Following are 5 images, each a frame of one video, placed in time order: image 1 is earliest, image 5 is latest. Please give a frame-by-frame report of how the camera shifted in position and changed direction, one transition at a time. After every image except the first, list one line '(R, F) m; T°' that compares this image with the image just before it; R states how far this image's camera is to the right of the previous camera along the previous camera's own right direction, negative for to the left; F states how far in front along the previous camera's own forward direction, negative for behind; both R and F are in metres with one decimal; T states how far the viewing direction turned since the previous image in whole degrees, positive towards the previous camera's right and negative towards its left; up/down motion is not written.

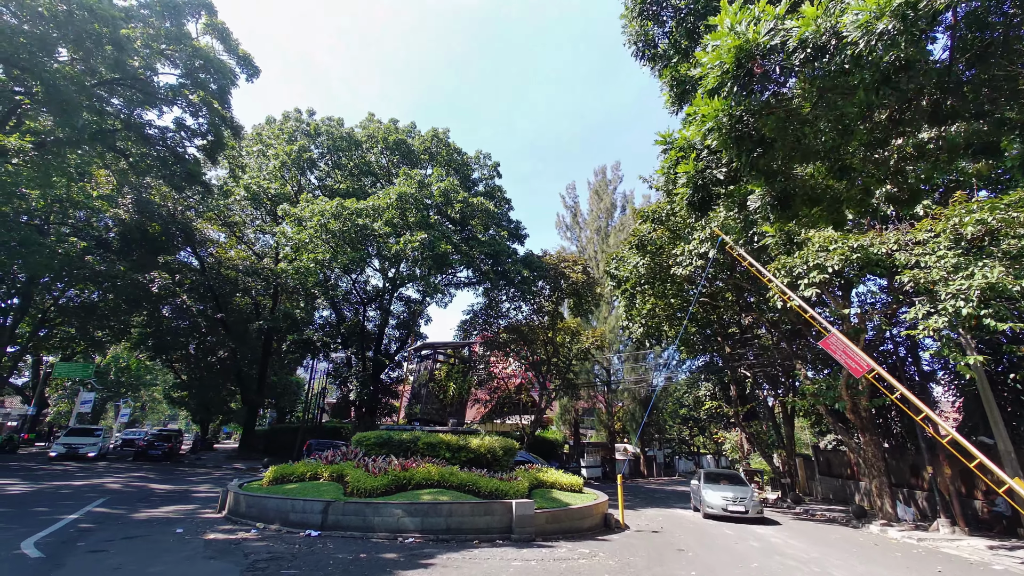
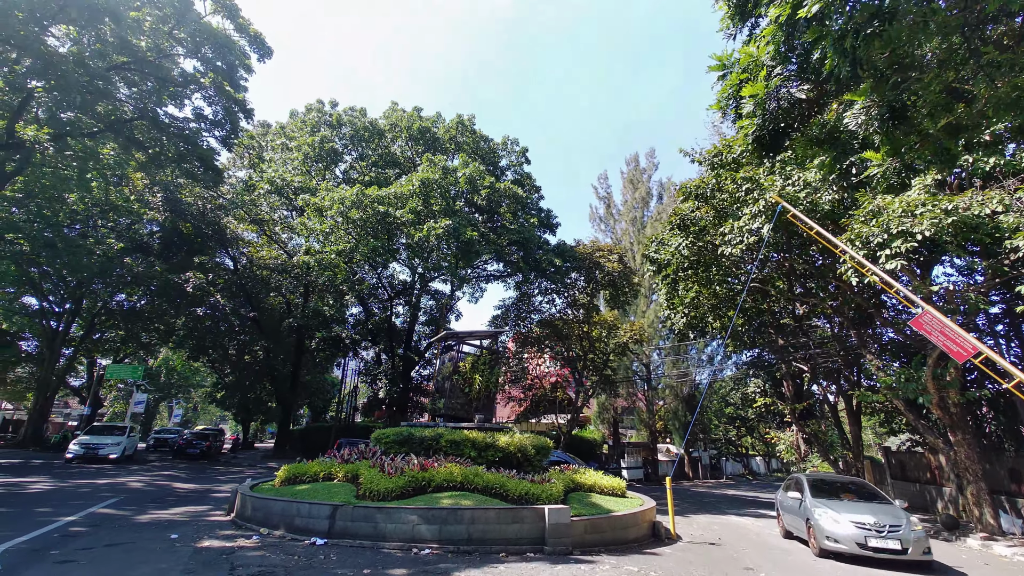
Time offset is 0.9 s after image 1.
(+0.1, +1.0) m; -4°
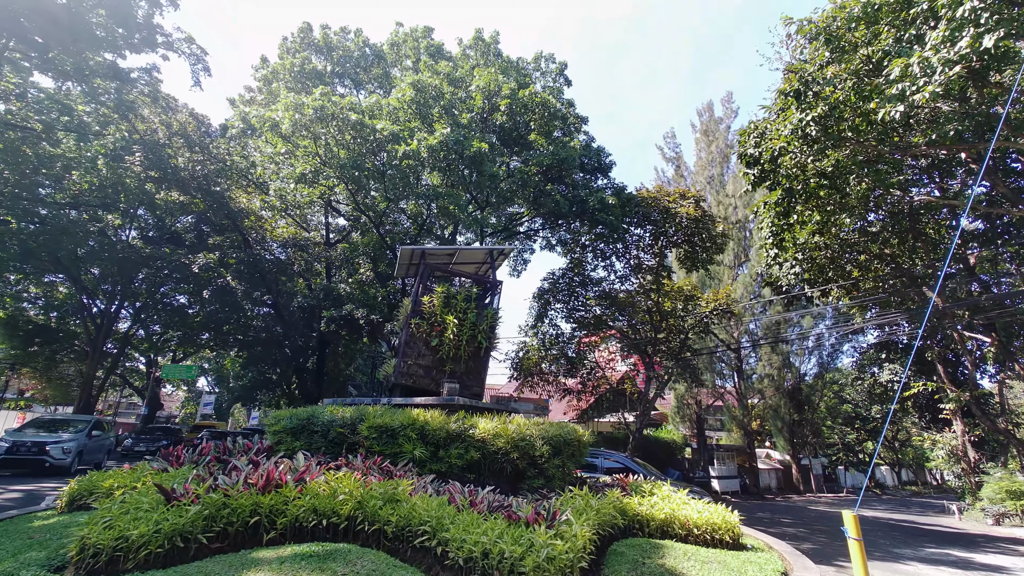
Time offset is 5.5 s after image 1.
(+0.7, +4.5) m; -8°
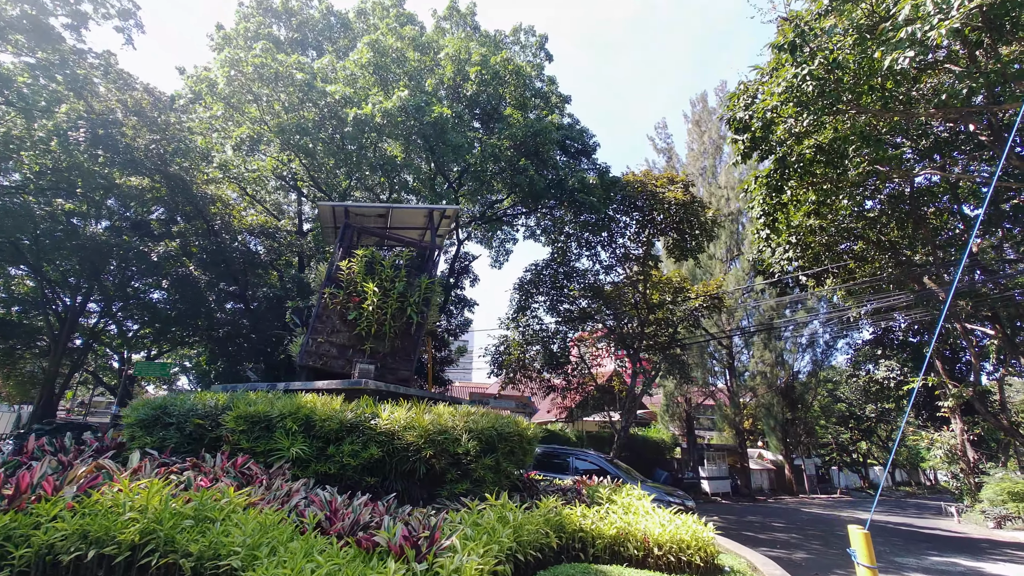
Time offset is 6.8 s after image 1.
(+0.5, +1.0) m; +1°
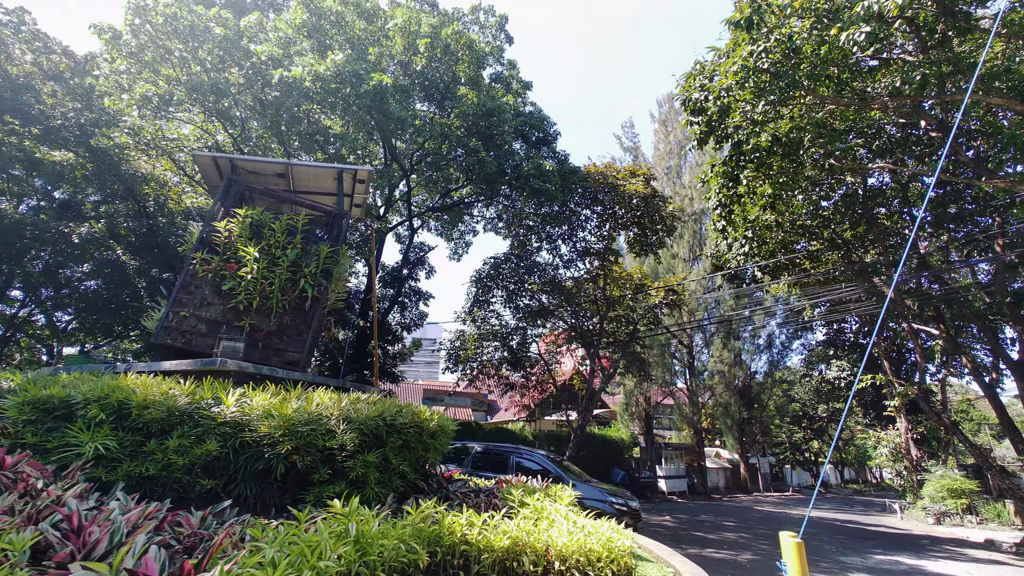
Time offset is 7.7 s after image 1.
(+0.5, +0.6) m; +3°
